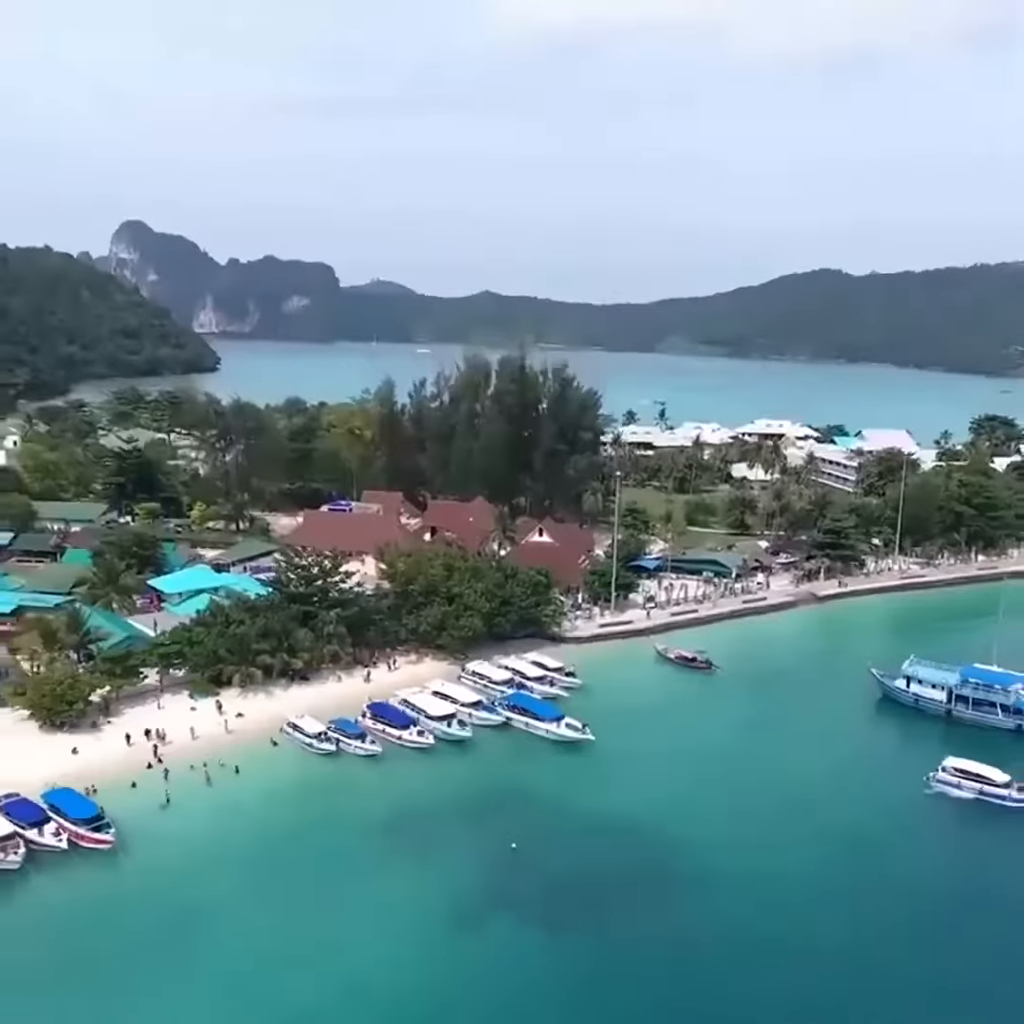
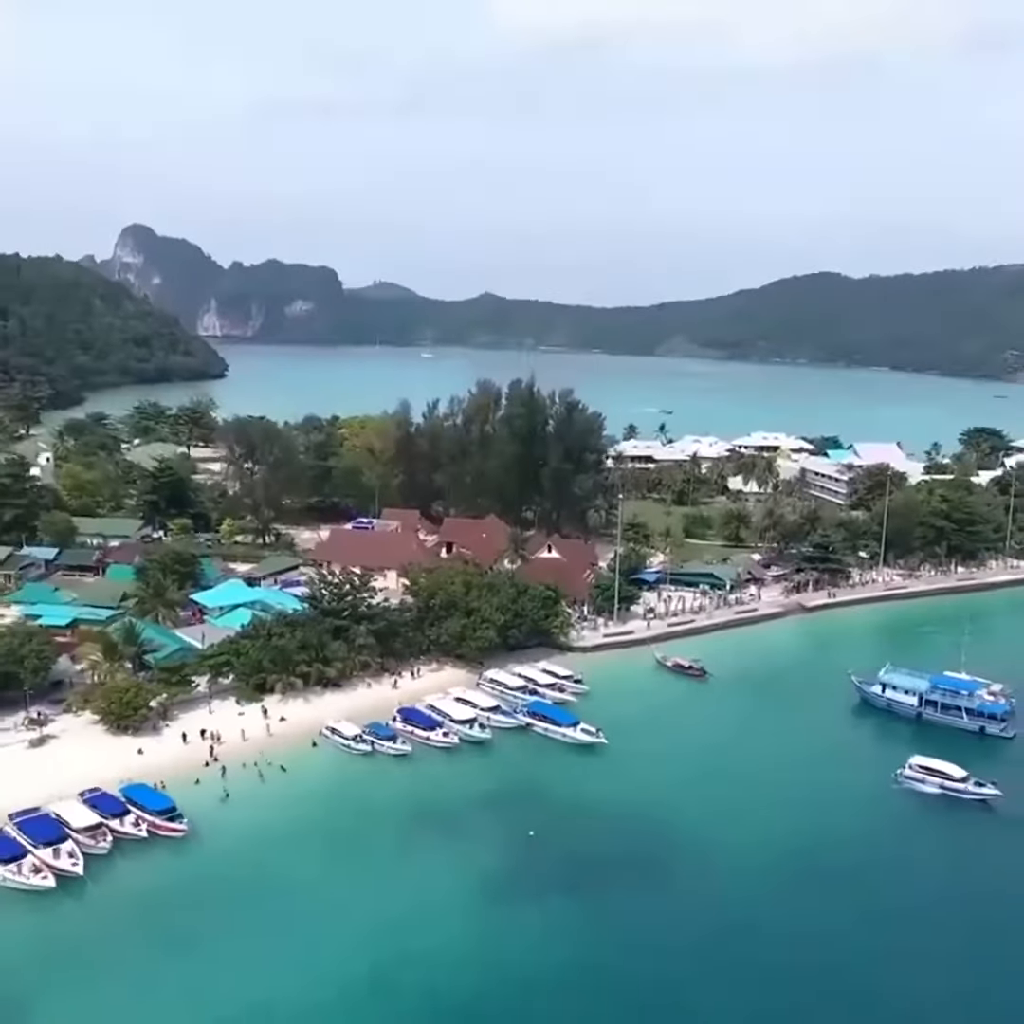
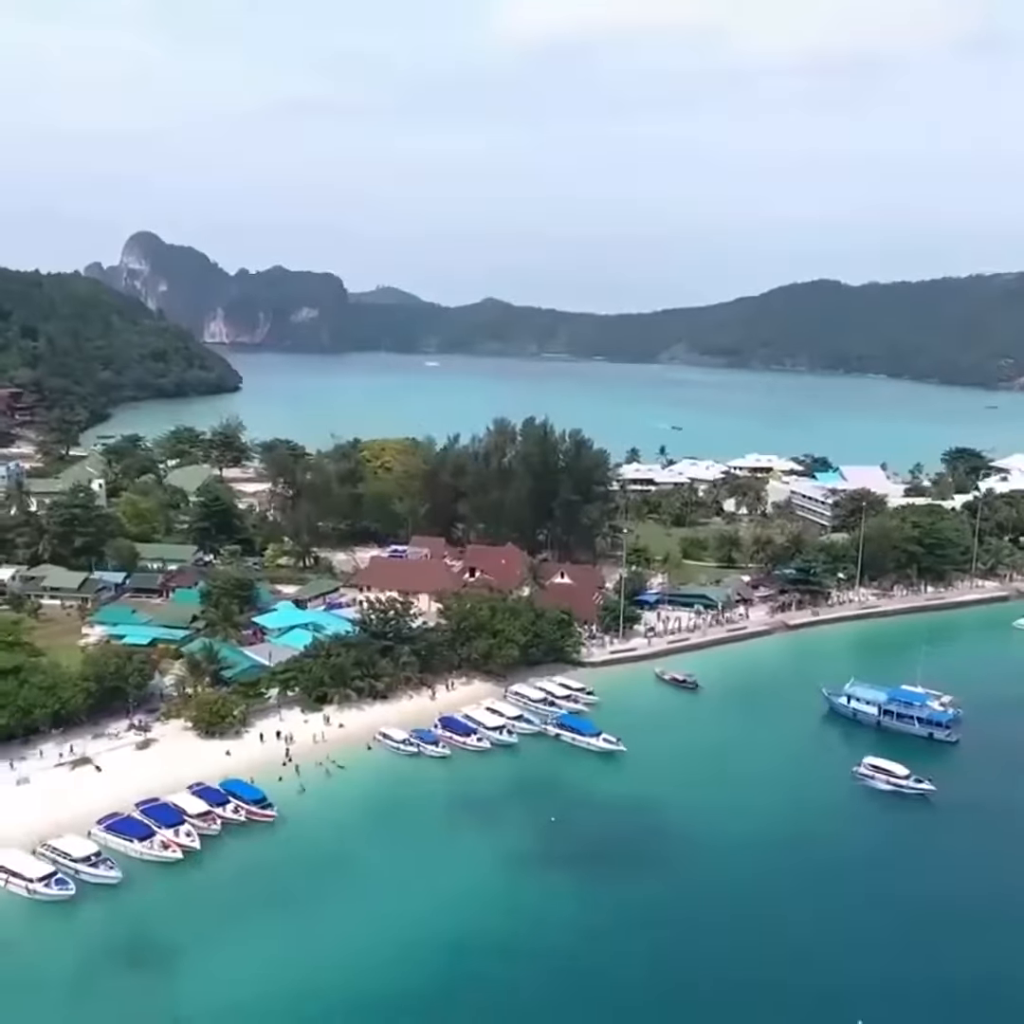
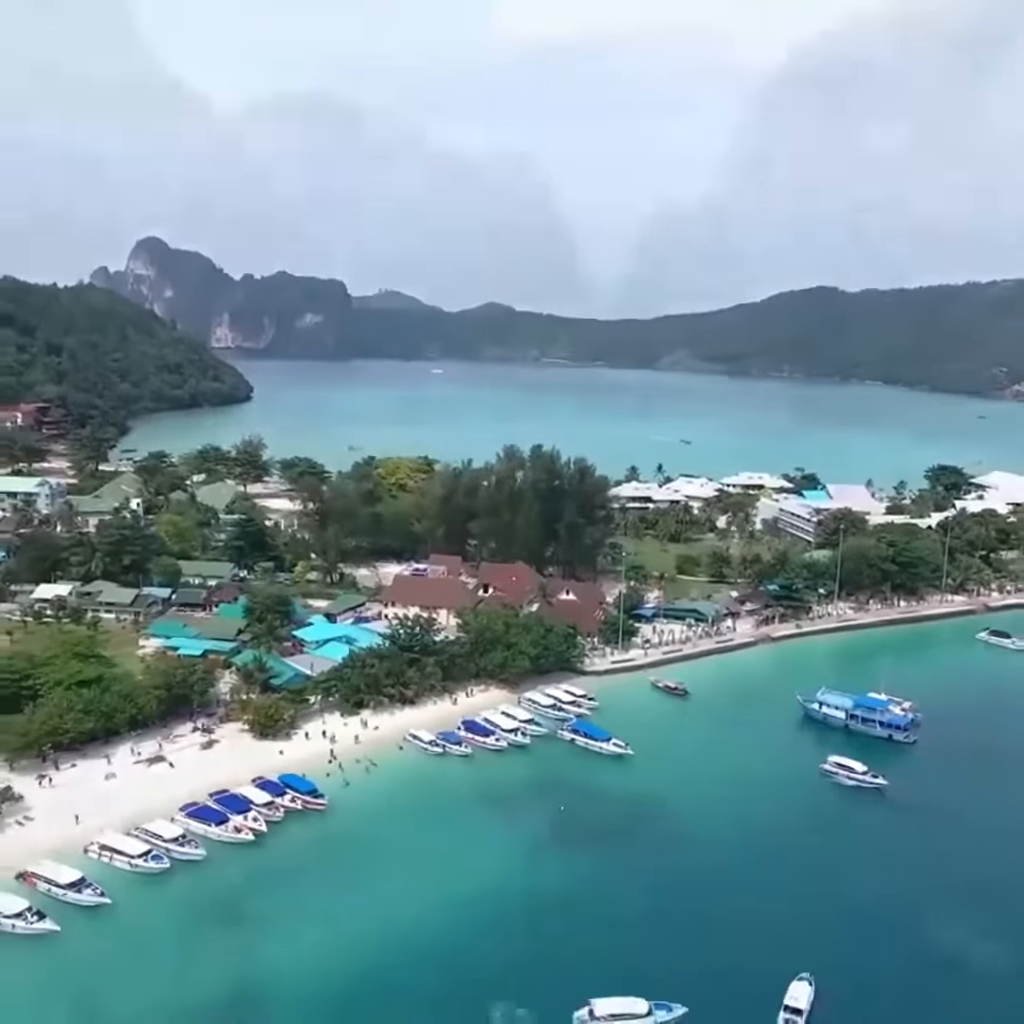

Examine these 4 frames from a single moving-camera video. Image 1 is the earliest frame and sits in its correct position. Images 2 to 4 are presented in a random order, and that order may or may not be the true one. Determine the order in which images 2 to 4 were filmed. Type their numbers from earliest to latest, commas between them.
2, 3, 4
